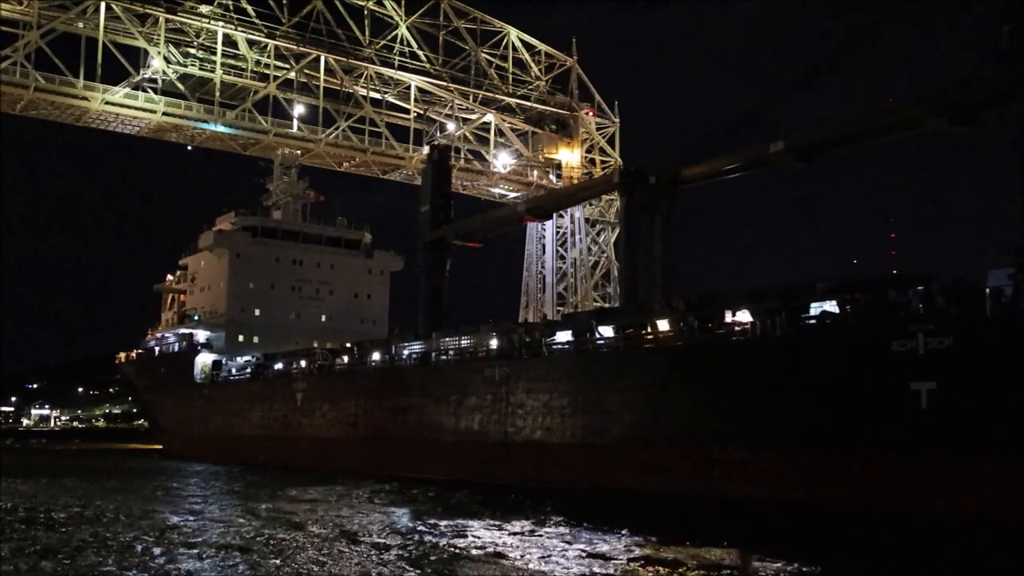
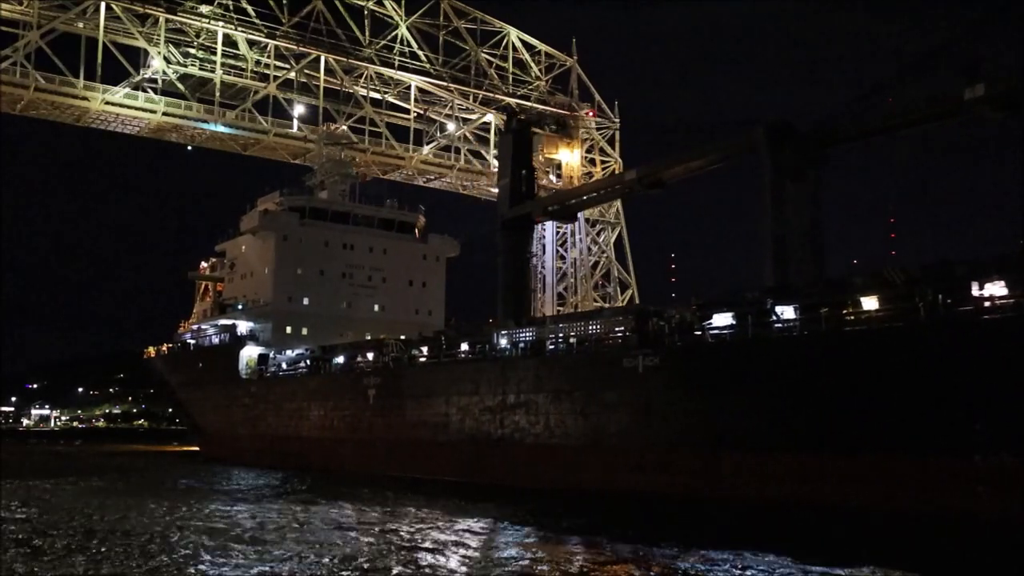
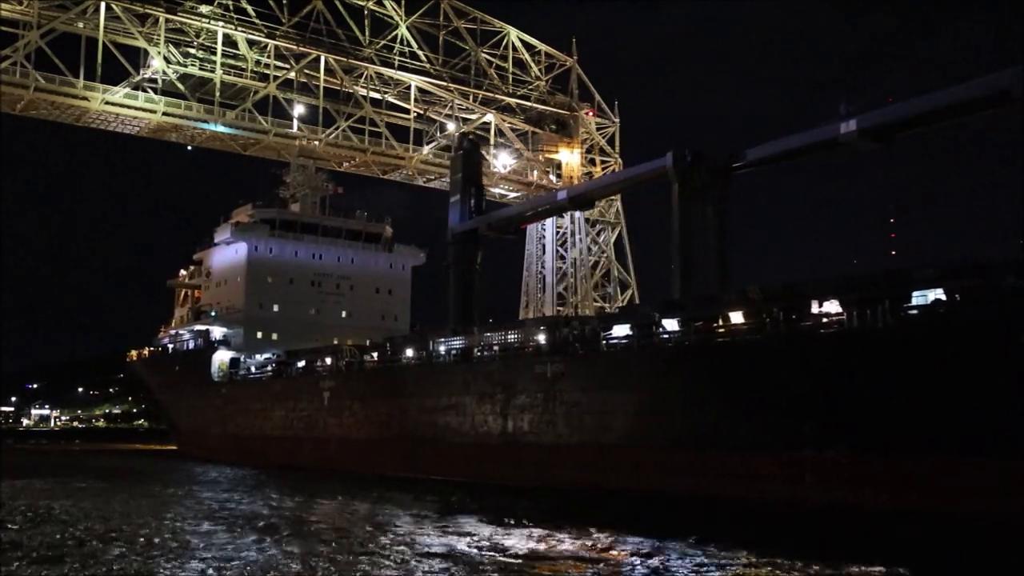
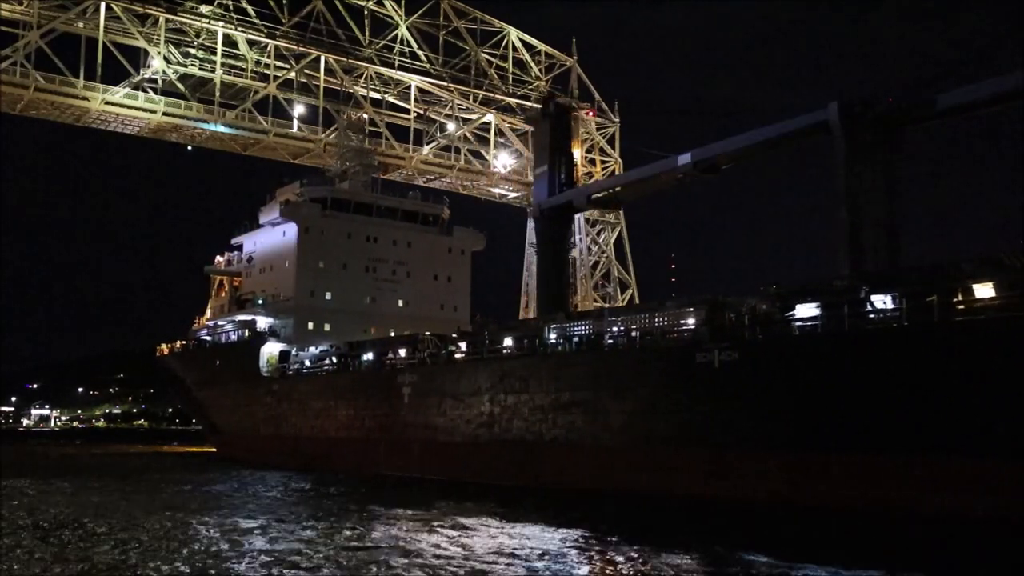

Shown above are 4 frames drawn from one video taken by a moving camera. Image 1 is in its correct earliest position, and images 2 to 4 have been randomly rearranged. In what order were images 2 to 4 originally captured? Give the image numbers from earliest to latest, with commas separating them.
3, 2, 4
